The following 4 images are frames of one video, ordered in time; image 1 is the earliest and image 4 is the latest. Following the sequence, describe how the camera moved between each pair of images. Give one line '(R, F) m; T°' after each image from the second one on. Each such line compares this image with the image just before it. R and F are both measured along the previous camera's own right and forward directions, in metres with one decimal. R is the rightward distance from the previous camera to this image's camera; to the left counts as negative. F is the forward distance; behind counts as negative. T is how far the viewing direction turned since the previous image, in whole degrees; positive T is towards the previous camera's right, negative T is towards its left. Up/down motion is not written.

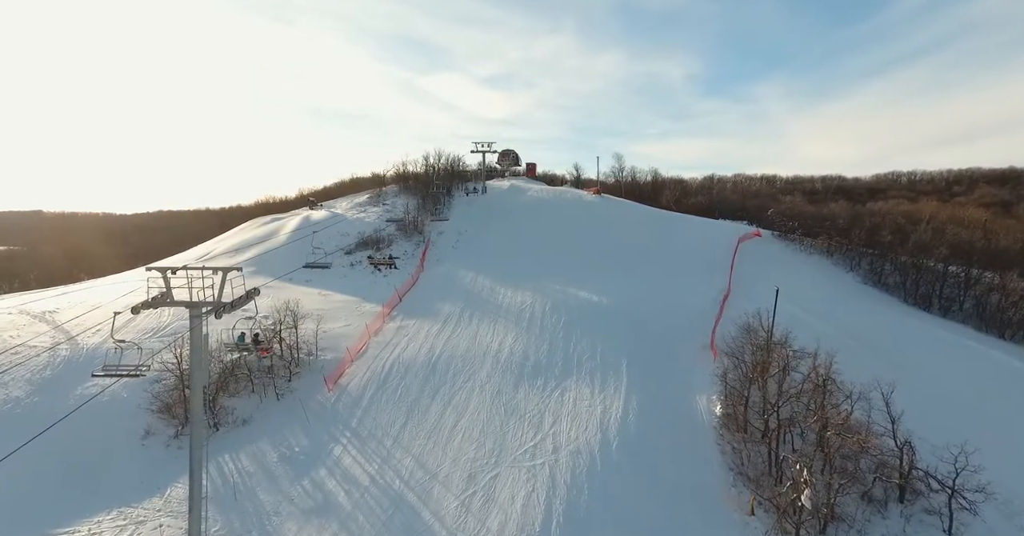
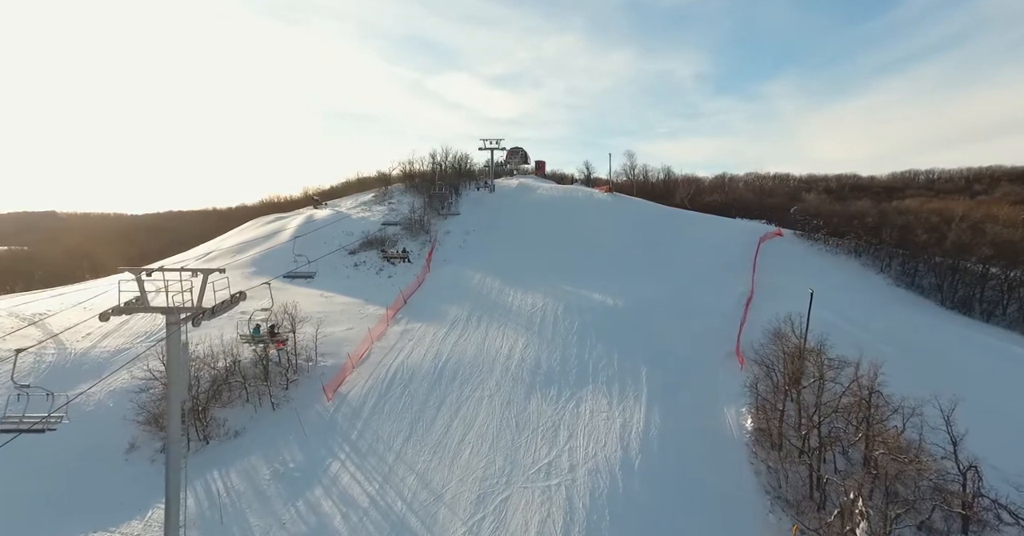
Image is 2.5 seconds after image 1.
(-0.2, +1.4) m; -1°
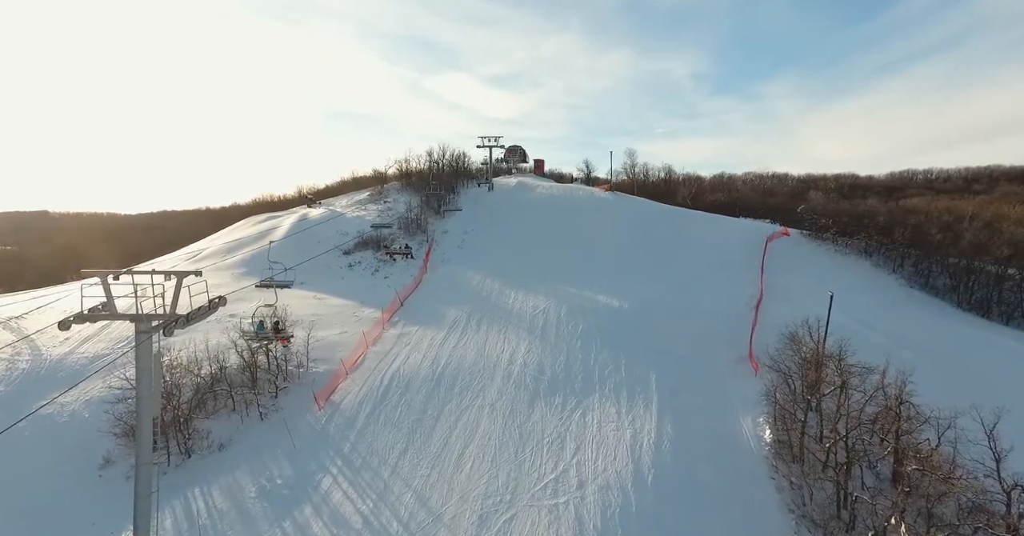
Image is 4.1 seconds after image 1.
(-0.2, +1.1) m; 0°
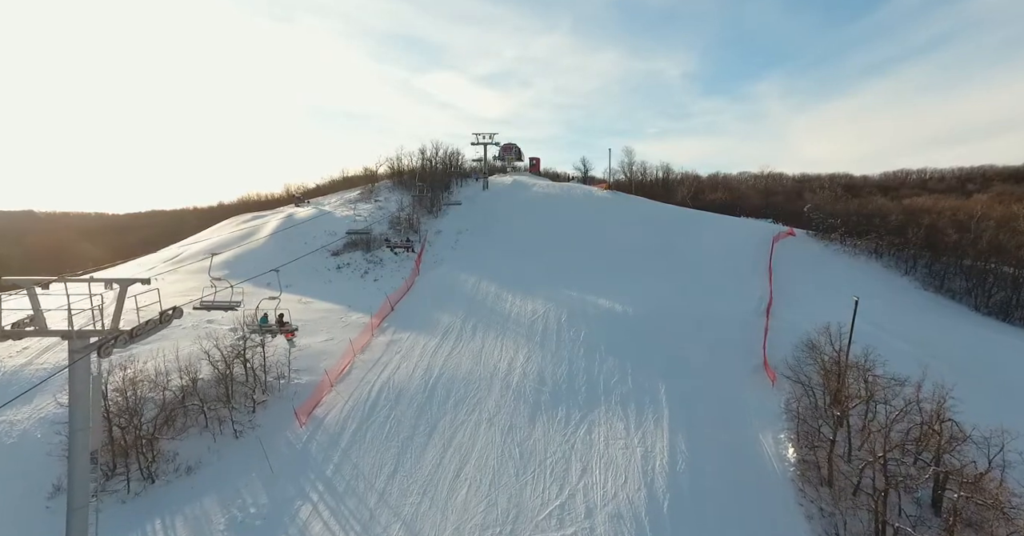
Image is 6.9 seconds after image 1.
(-0.2, +1.5) m; +1°
